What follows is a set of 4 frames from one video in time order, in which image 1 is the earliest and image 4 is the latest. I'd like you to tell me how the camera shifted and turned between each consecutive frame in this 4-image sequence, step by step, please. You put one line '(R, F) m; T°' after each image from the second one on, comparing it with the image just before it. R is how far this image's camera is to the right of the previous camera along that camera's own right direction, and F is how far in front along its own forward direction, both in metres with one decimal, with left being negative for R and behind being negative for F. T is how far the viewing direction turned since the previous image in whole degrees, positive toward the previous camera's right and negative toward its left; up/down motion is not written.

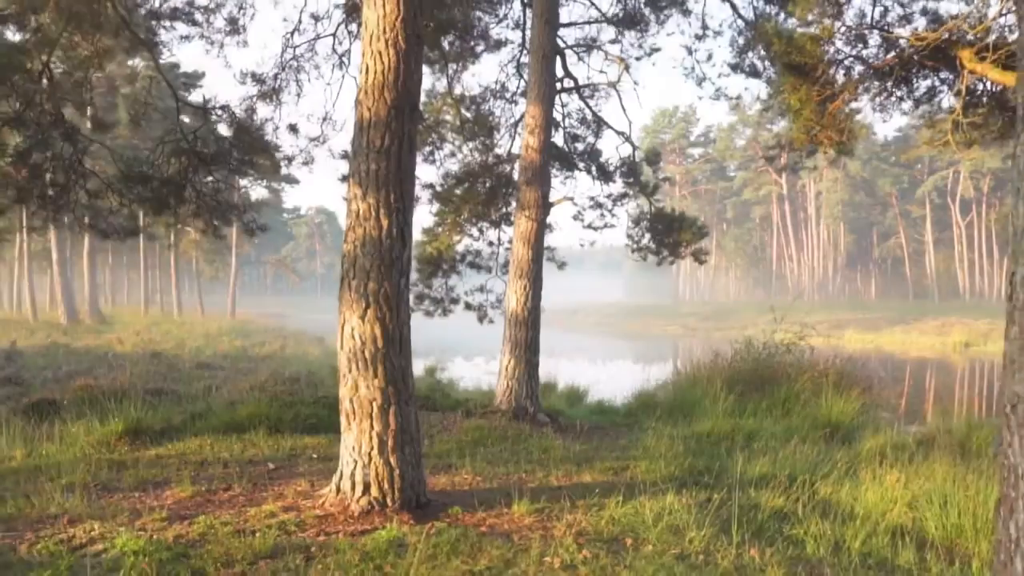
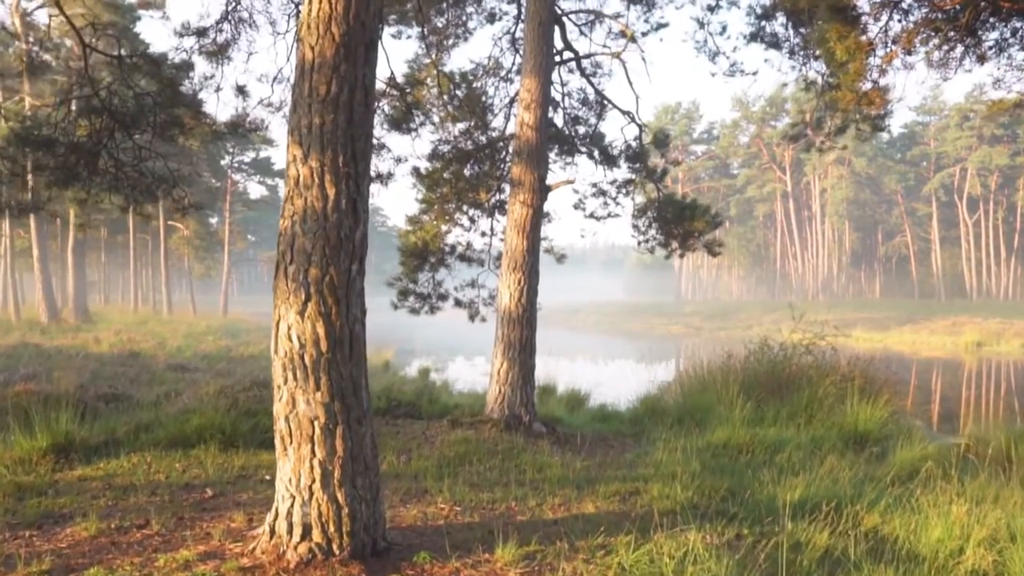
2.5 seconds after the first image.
(+0.1, +1.0) m; 0°
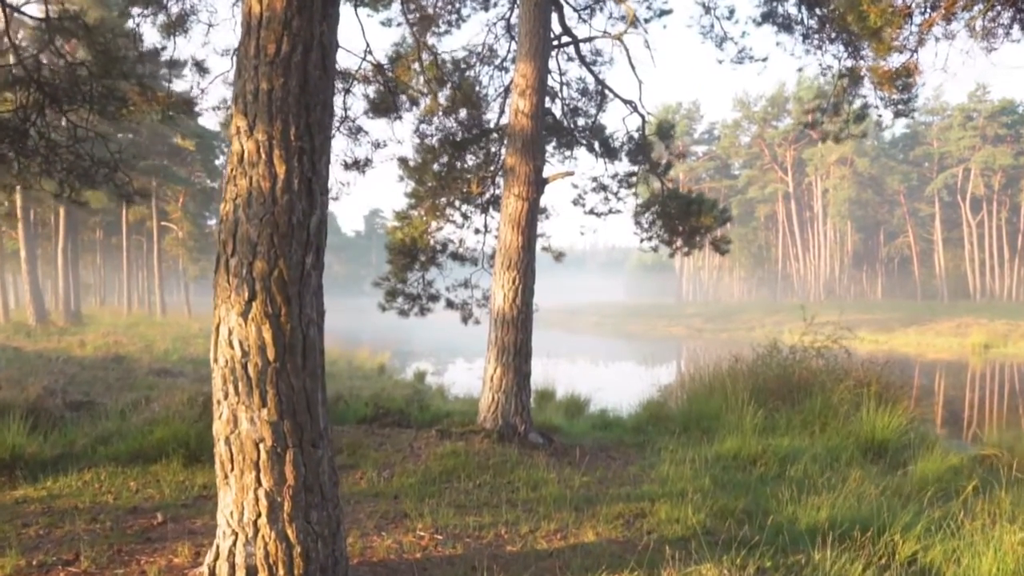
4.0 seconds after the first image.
(+0.1, +0.6) m; 0°
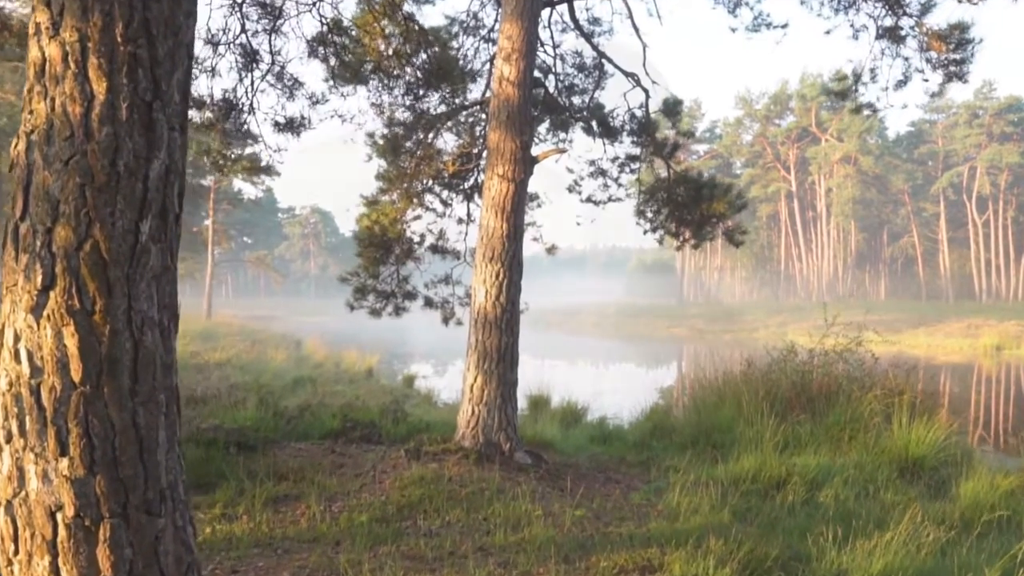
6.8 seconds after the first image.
(+0.1, +1.1) m; 0°
